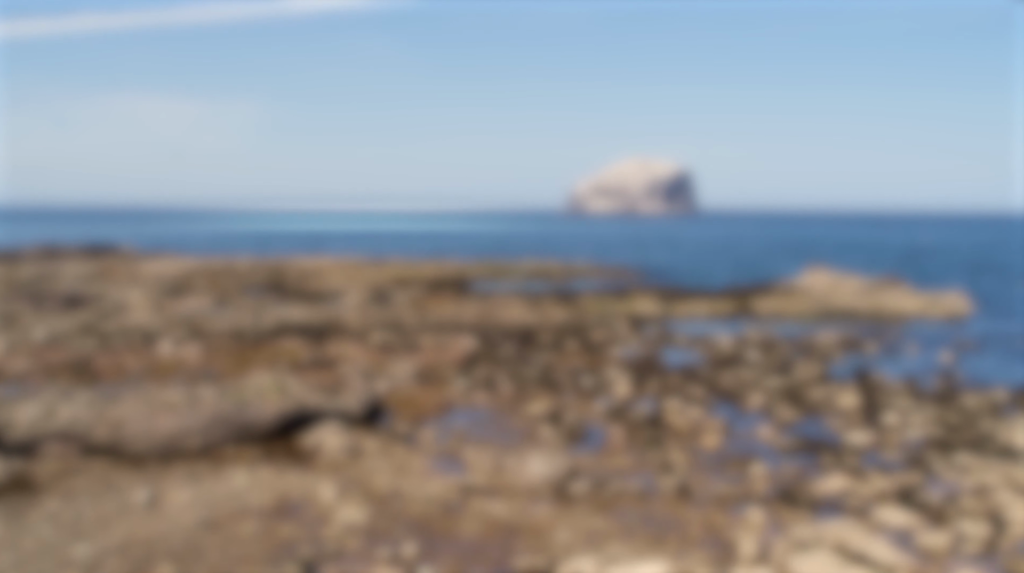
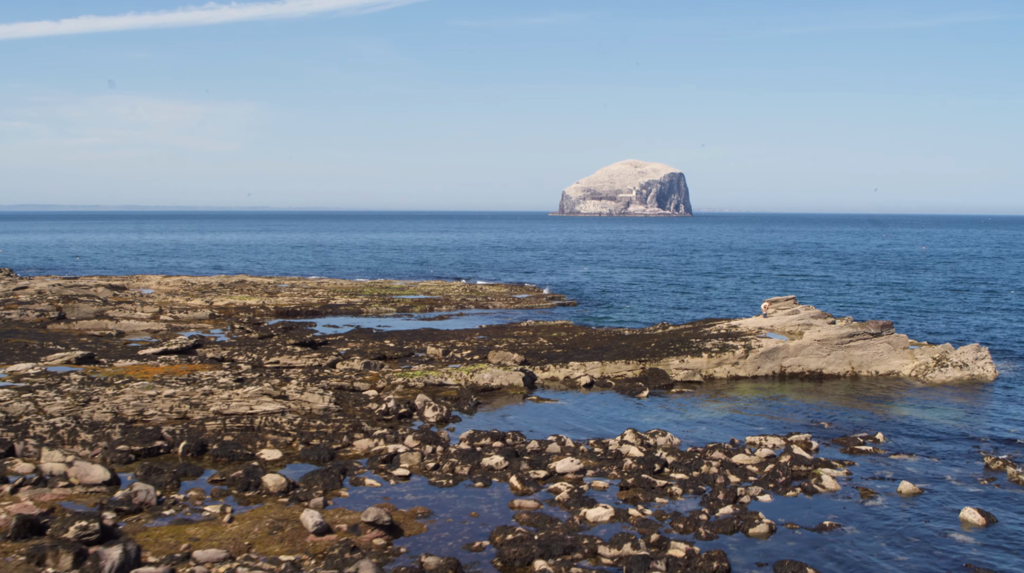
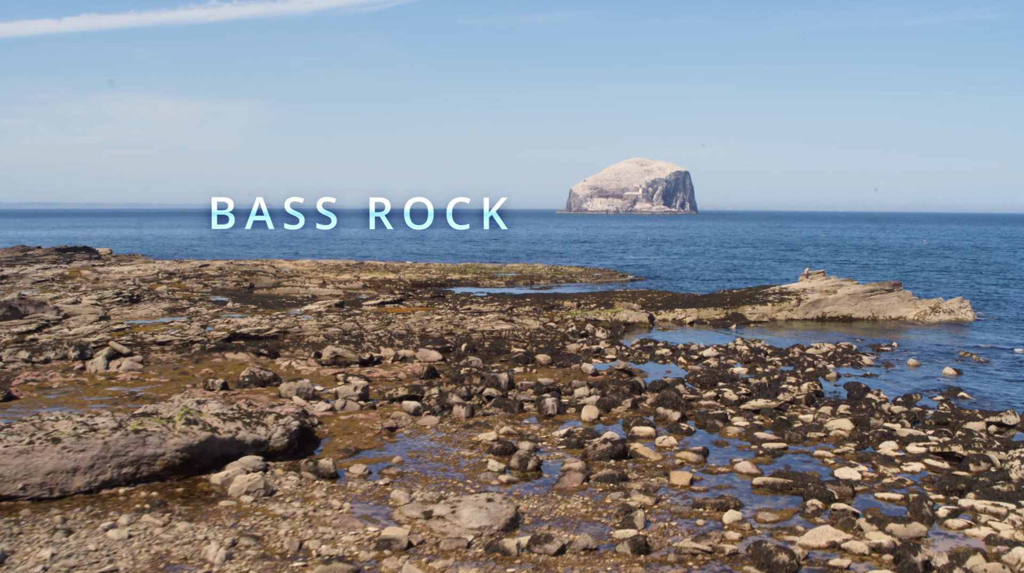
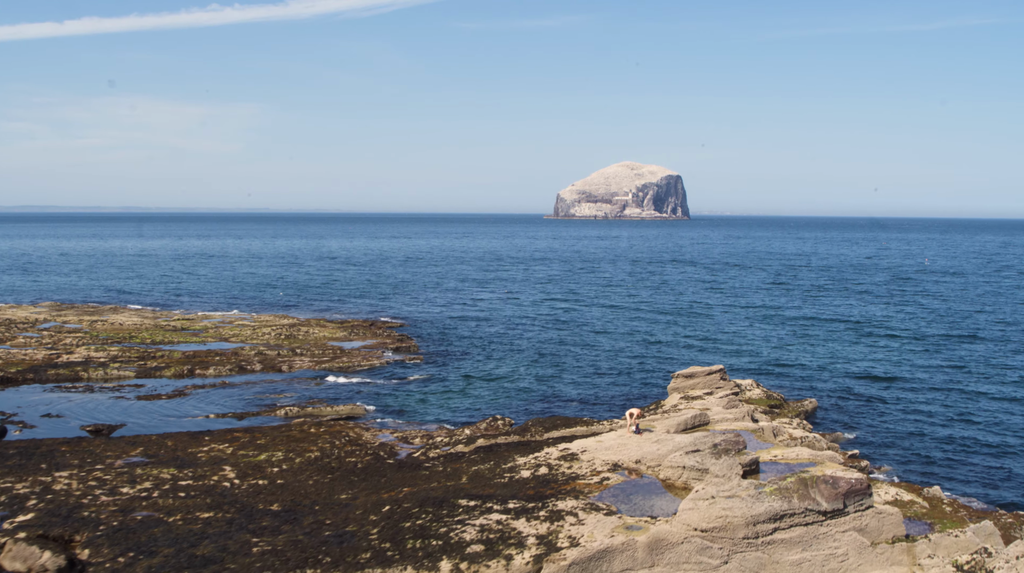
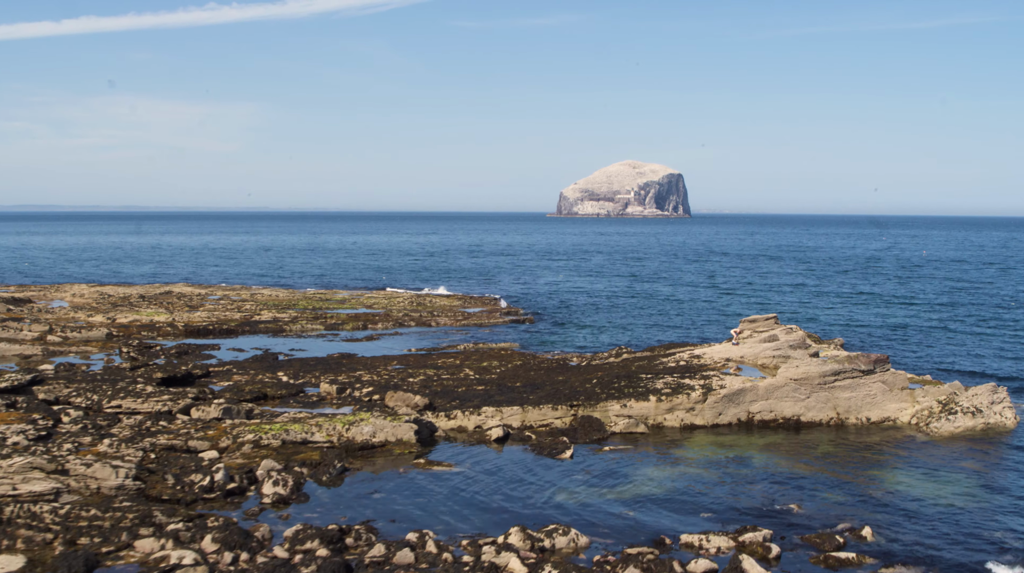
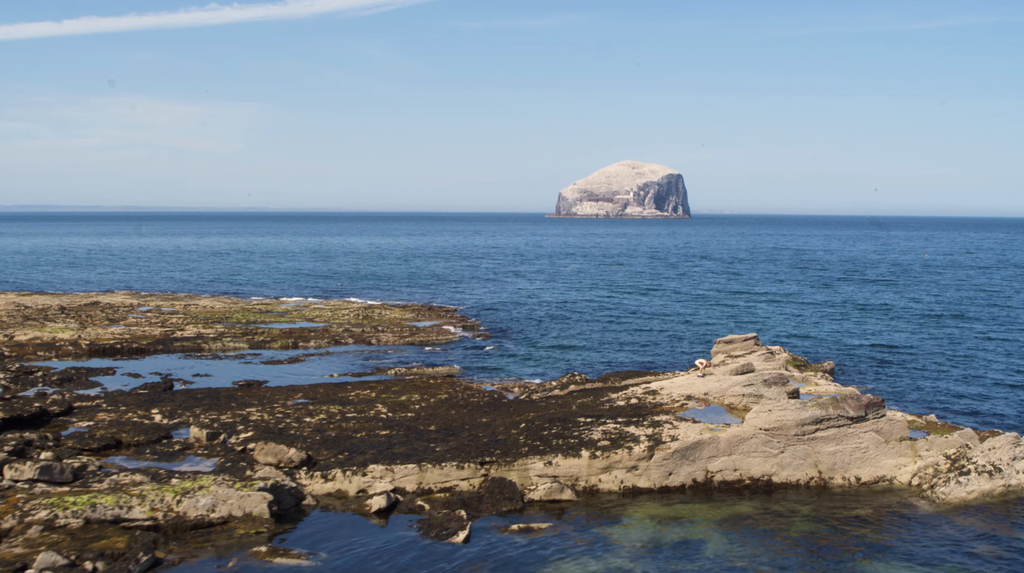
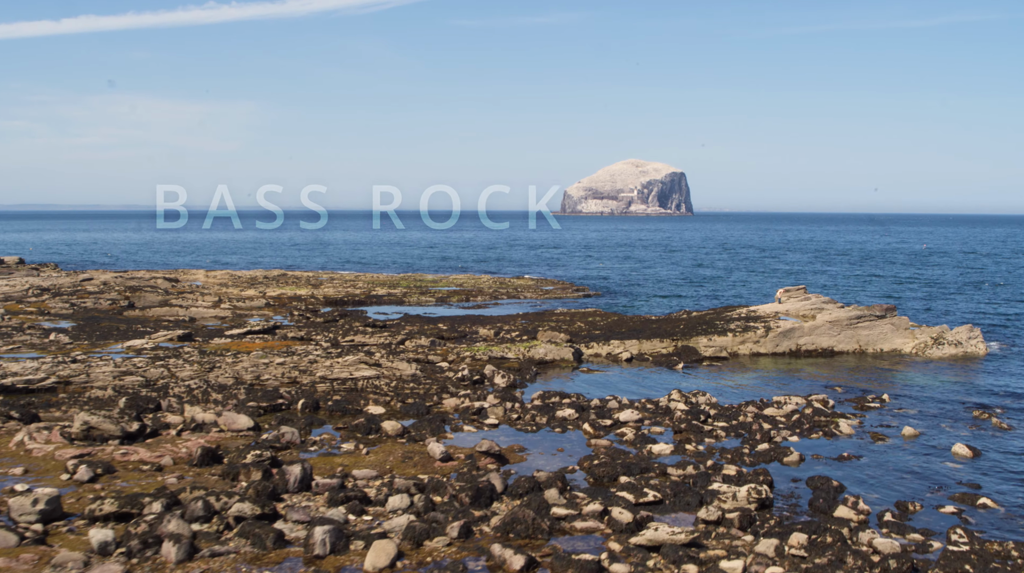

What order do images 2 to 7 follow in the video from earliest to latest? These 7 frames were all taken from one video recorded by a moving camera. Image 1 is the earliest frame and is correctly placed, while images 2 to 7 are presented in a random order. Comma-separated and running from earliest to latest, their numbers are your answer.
3, 7, 2, 5, 6, 4
